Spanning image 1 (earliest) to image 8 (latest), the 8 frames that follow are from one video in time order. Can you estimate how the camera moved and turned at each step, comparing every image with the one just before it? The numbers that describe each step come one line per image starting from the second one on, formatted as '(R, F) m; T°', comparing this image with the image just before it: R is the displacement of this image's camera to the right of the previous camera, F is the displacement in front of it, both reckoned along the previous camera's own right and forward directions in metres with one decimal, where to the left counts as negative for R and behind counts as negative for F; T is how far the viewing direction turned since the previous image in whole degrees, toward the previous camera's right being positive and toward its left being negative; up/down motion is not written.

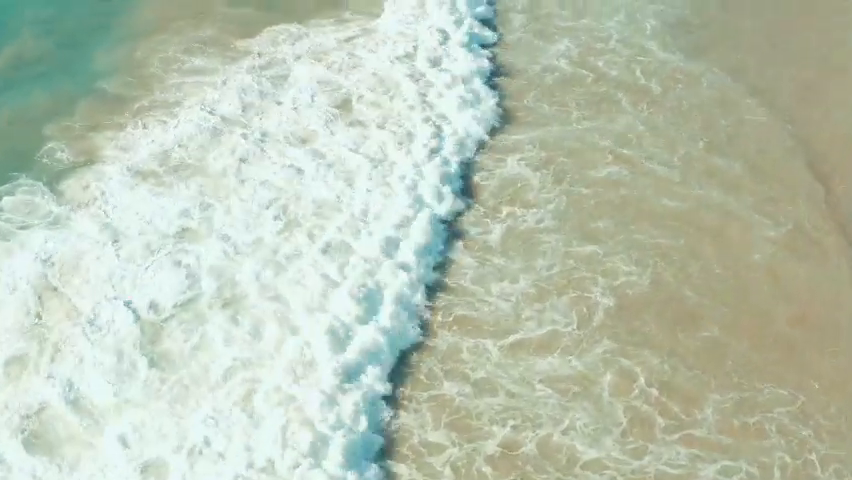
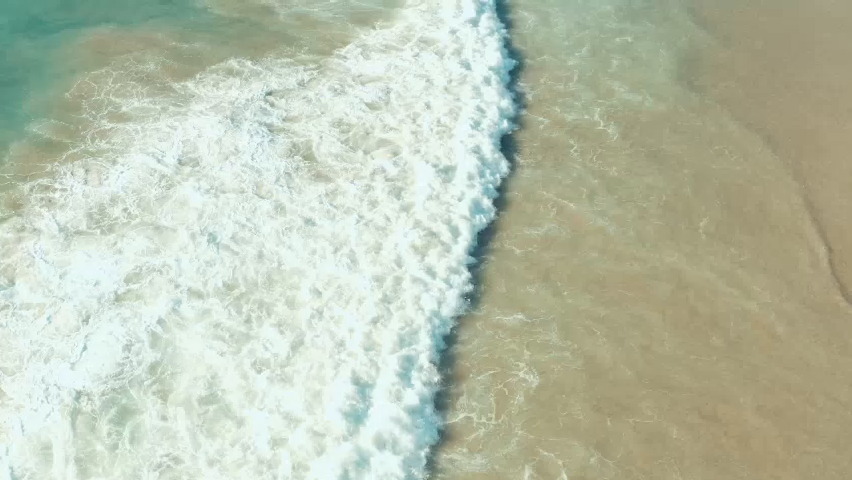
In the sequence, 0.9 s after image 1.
(+1.1, +1.8) m; -2°
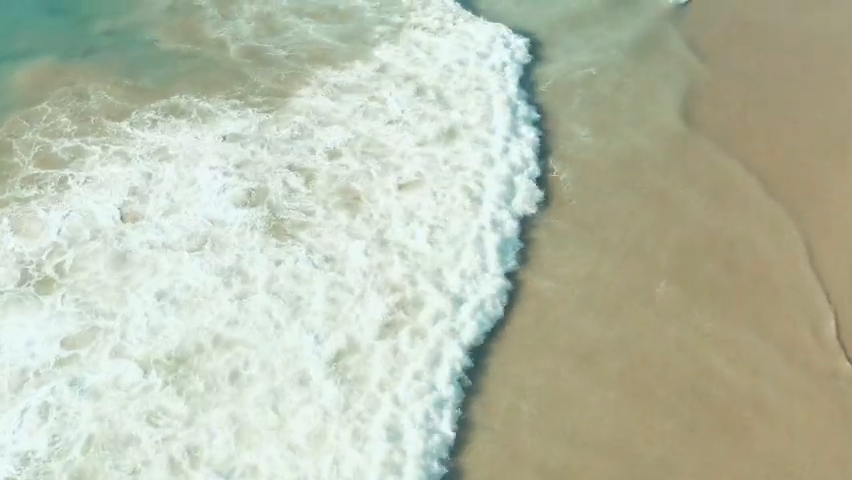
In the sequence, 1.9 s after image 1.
(+0.4, +1.7) m; 0°
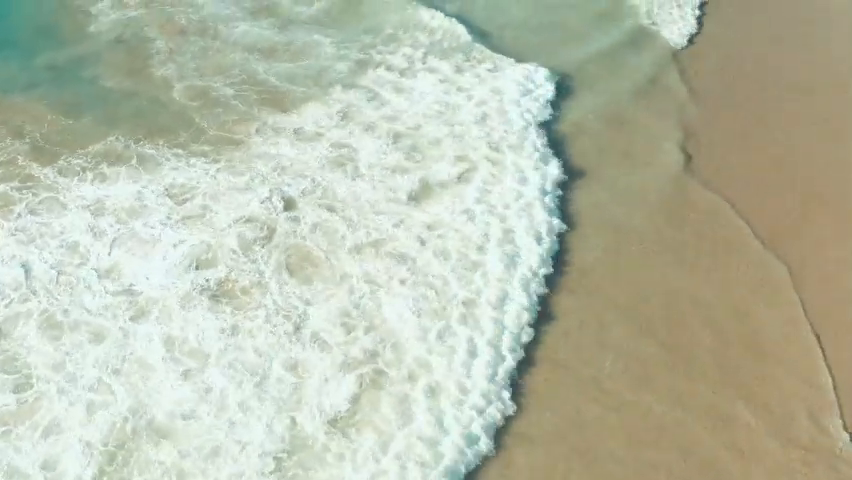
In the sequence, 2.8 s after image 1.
(-0.1, +1.6) m; +2°
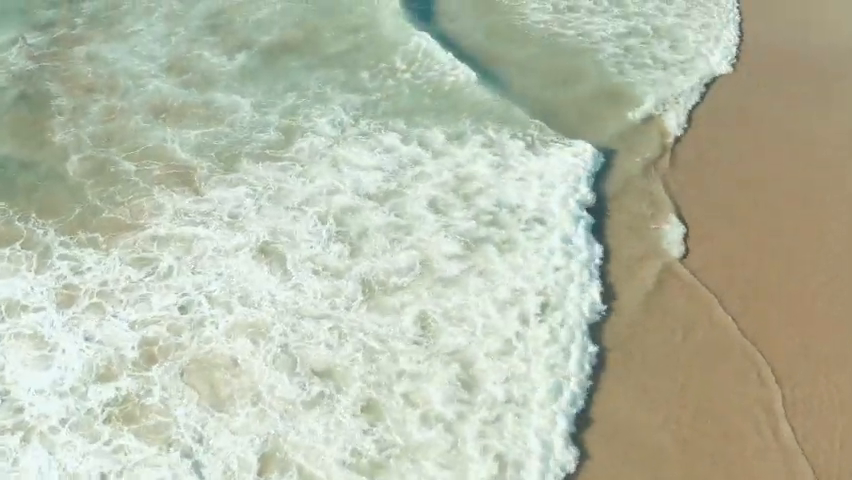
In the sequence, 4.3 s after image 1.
(-0.1, +2.4) m; +3°
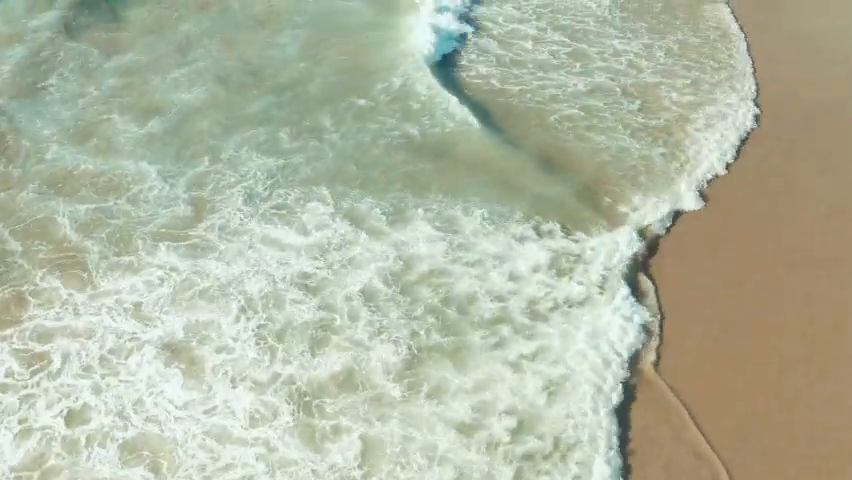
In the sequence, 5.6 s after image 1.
(0.0, +2.0) m; +3°
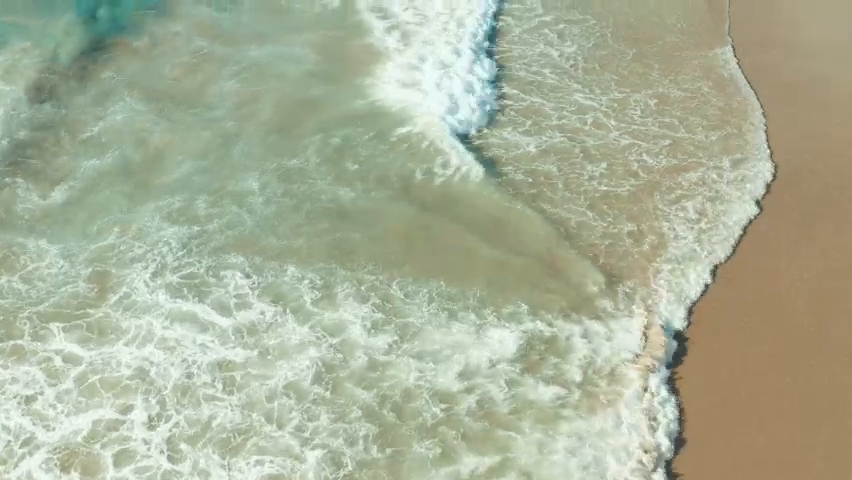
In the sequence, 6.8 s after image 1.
(+0.3, +1.6) m; 0°
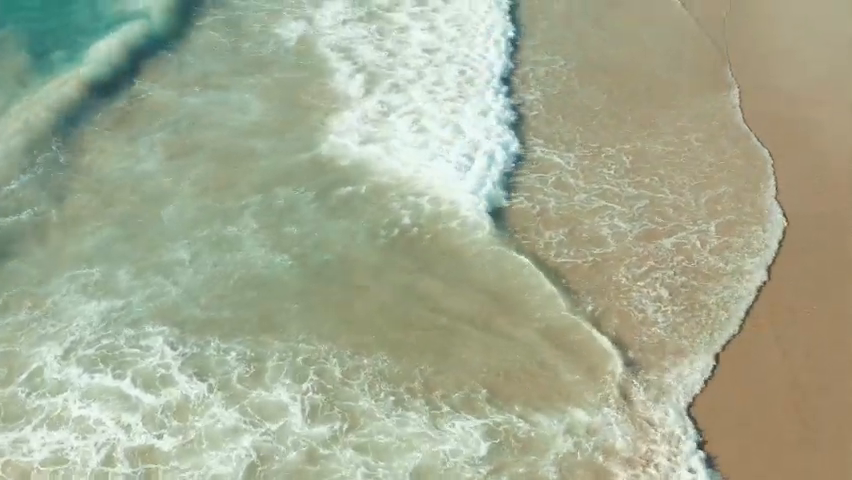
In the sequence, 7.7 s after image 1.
(+0.5, +1.2) m; -2°
